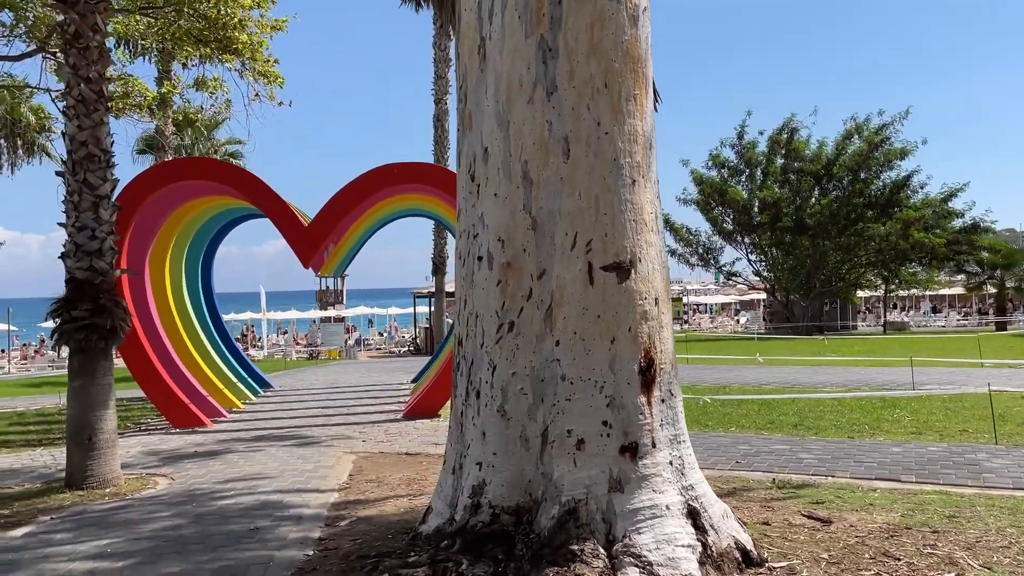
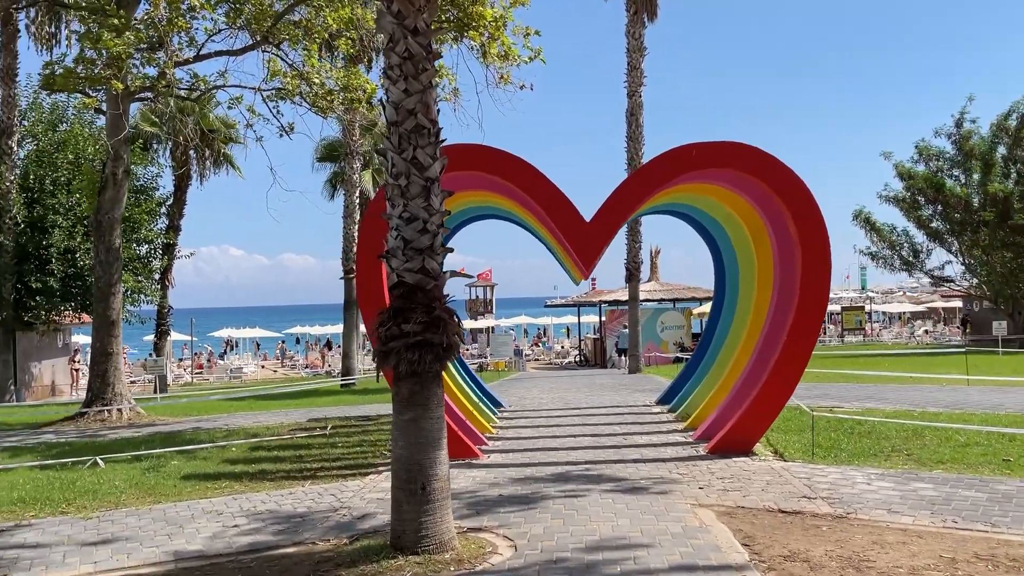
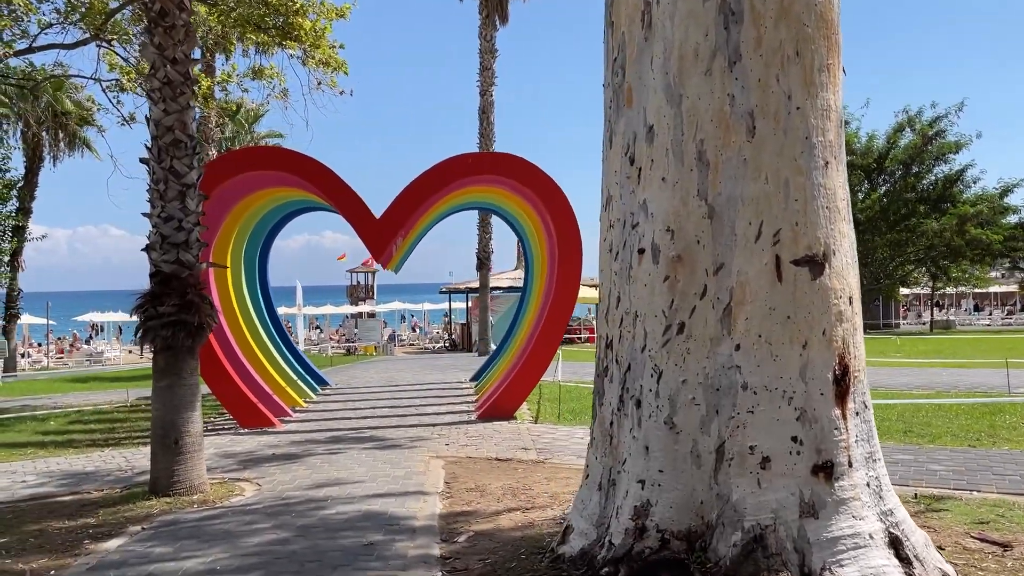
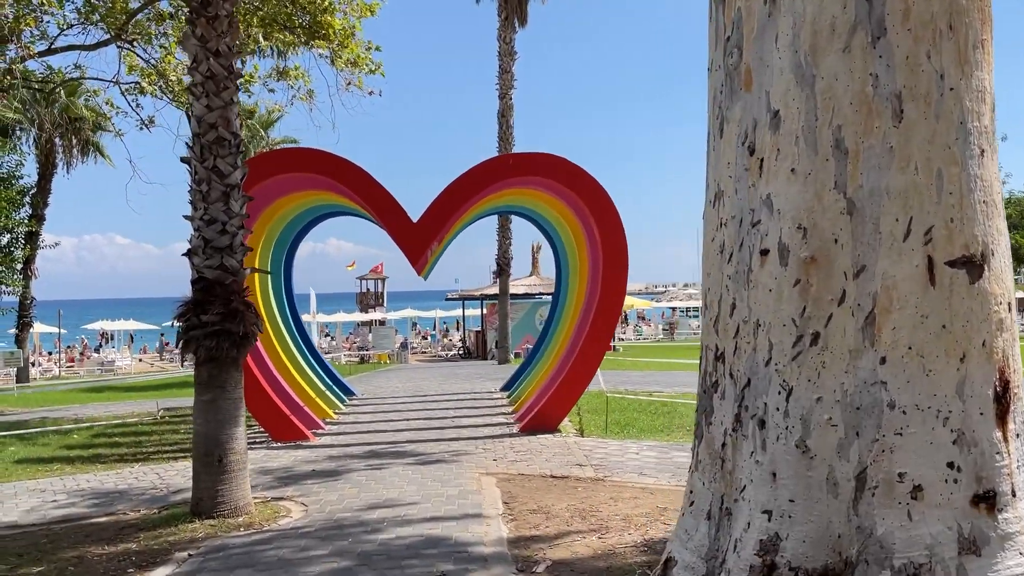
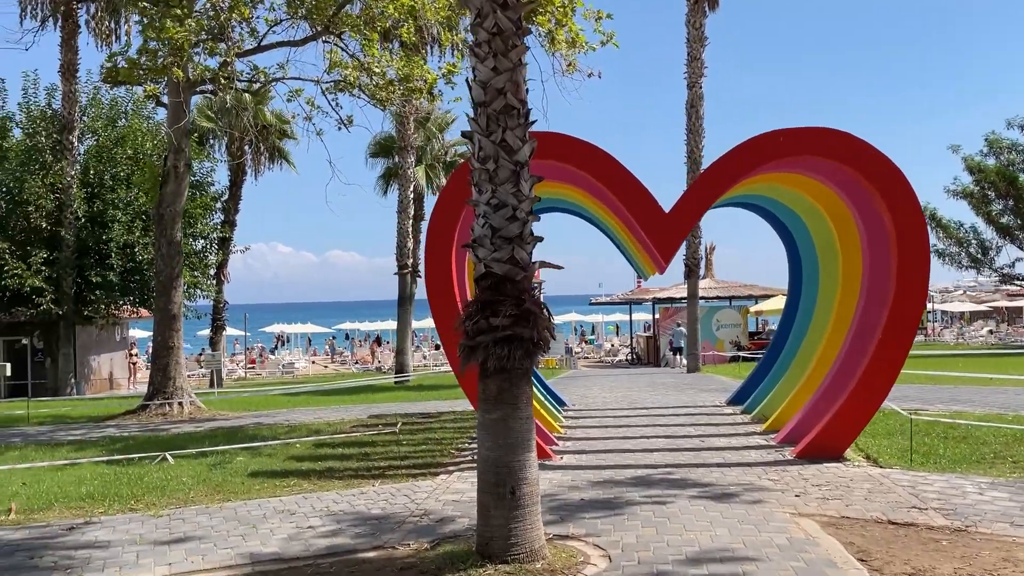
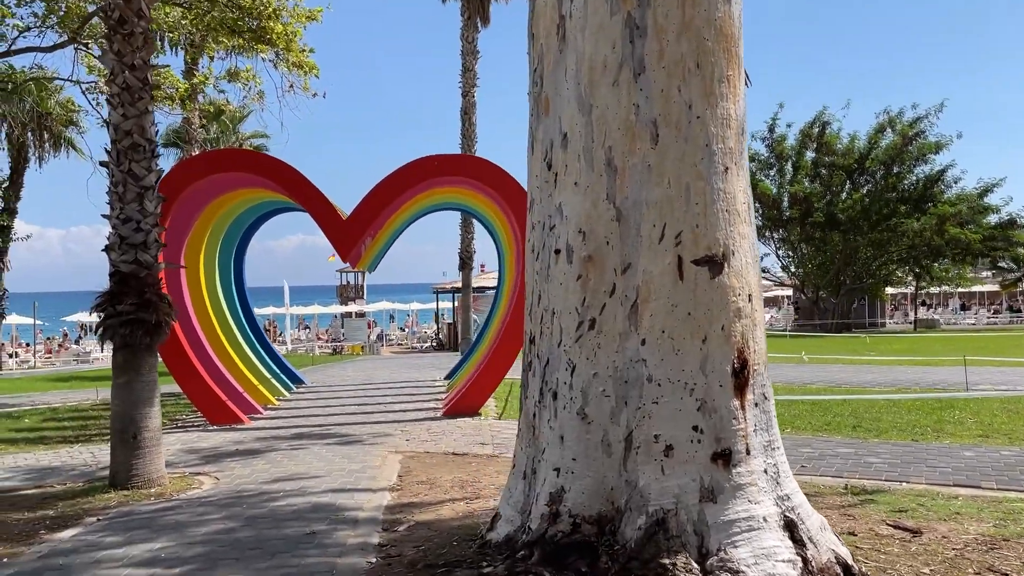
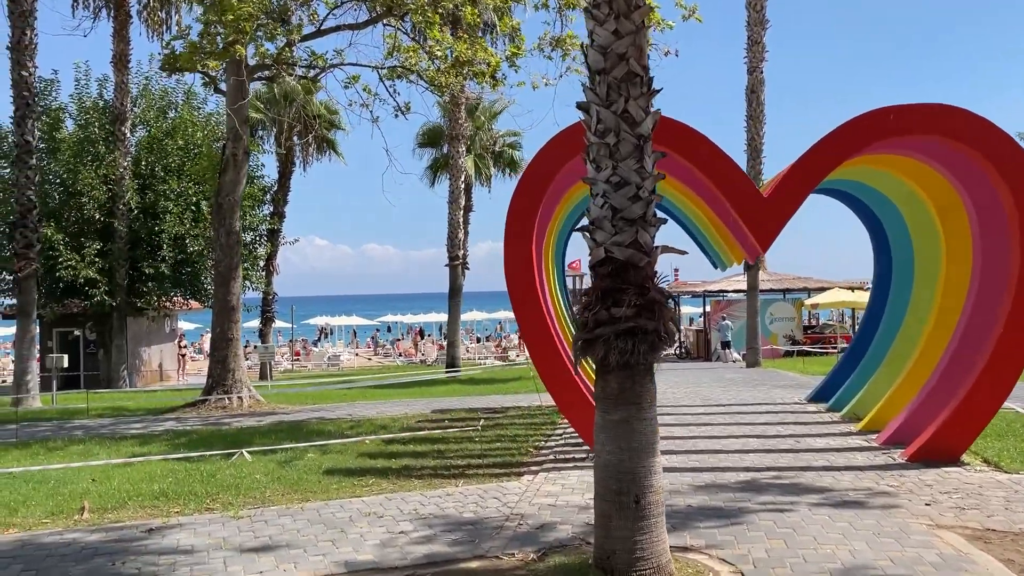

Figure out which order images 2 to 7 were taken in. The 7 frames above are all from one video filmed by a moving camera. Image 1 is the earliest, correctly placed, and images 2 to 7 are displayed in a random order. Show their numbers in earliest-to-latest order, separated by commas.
6, 3, 4, 2, 5, 7
